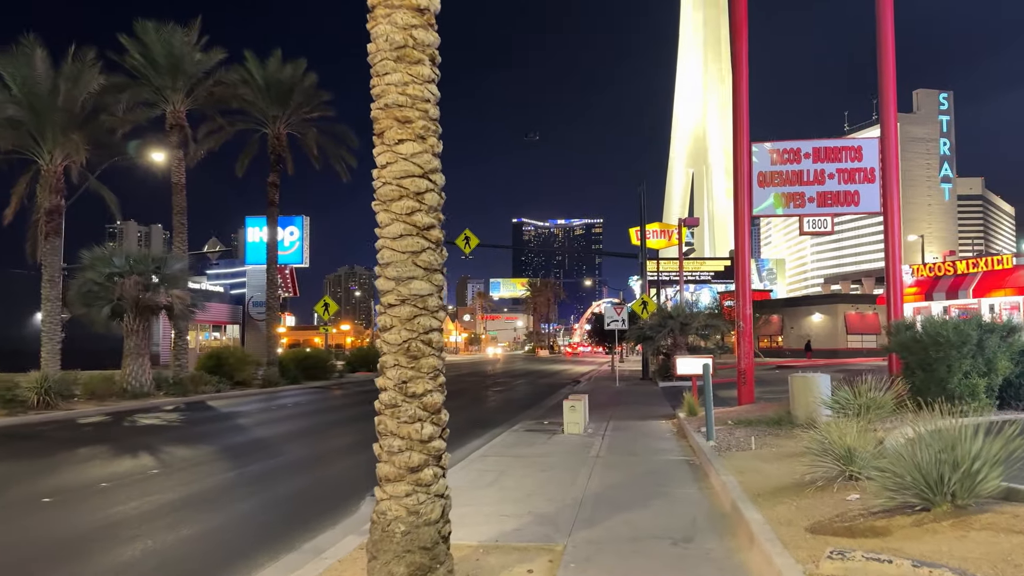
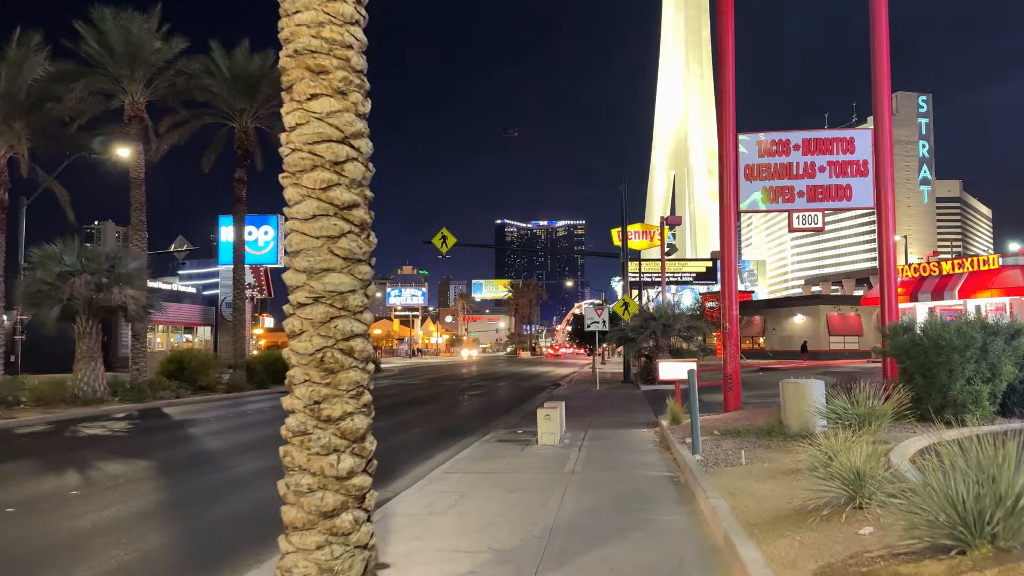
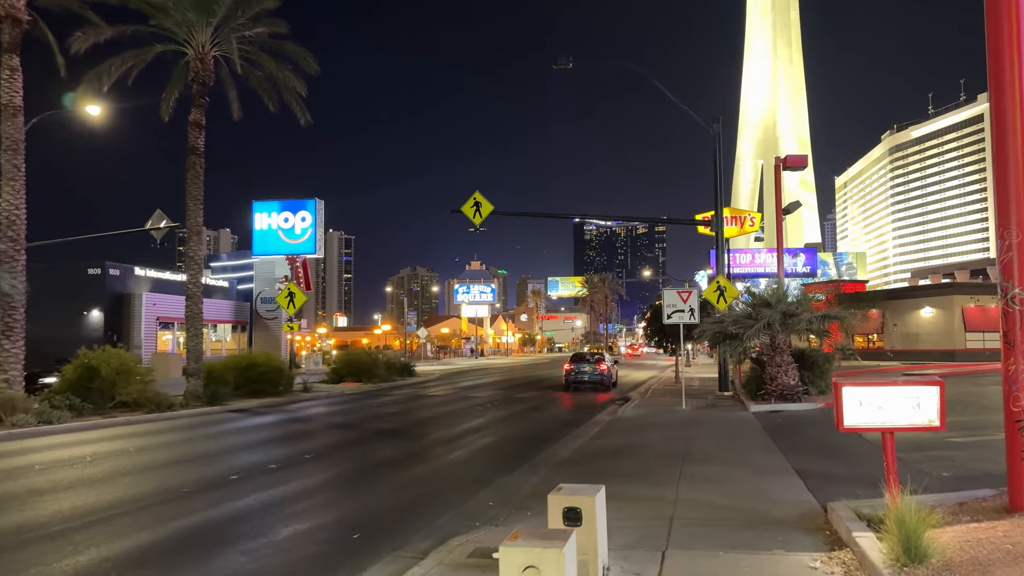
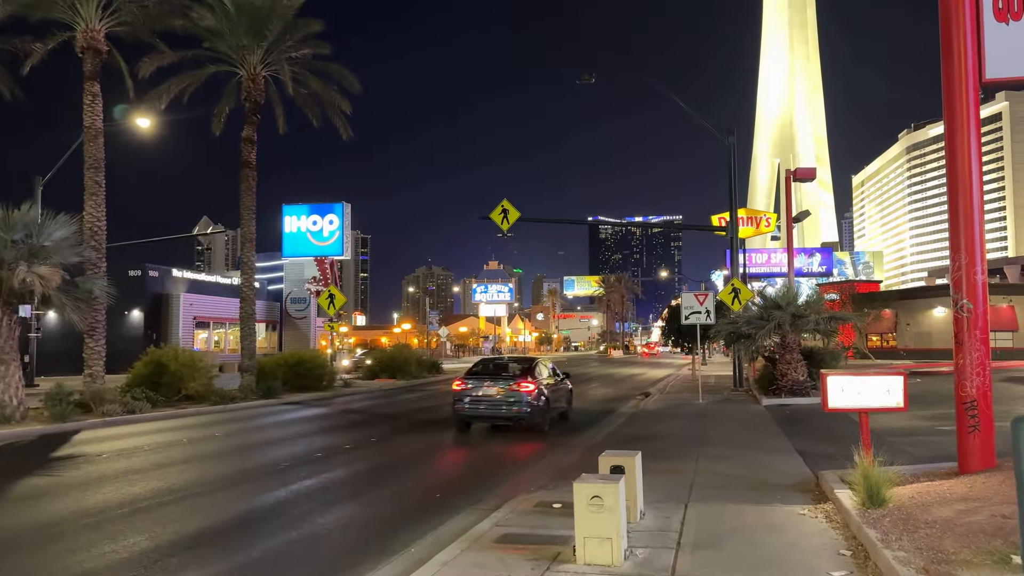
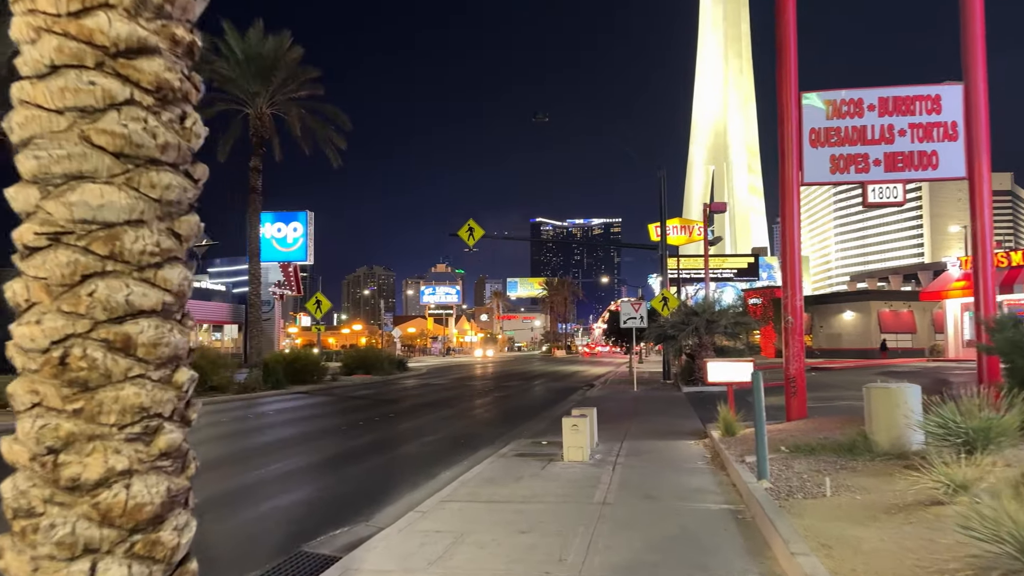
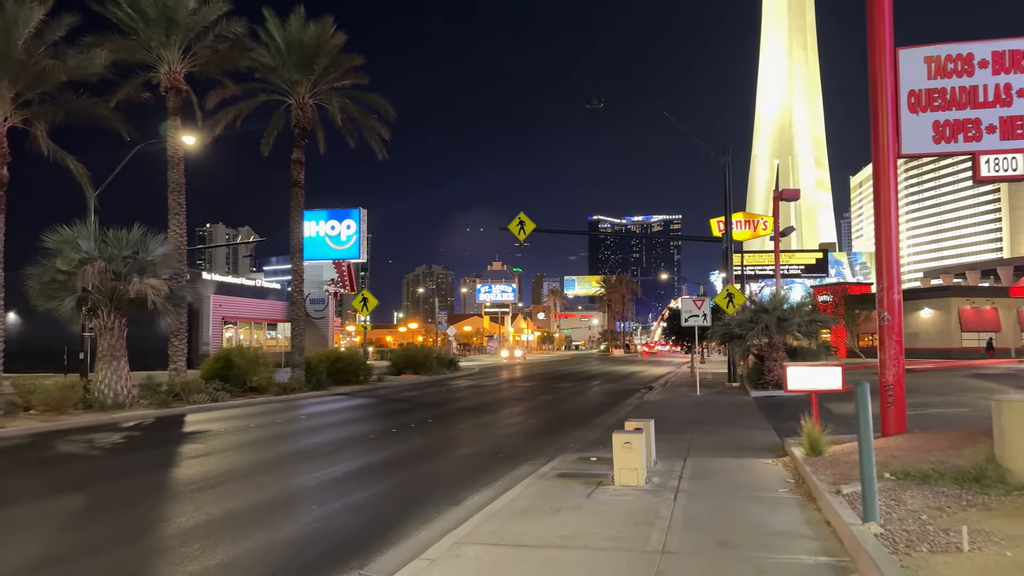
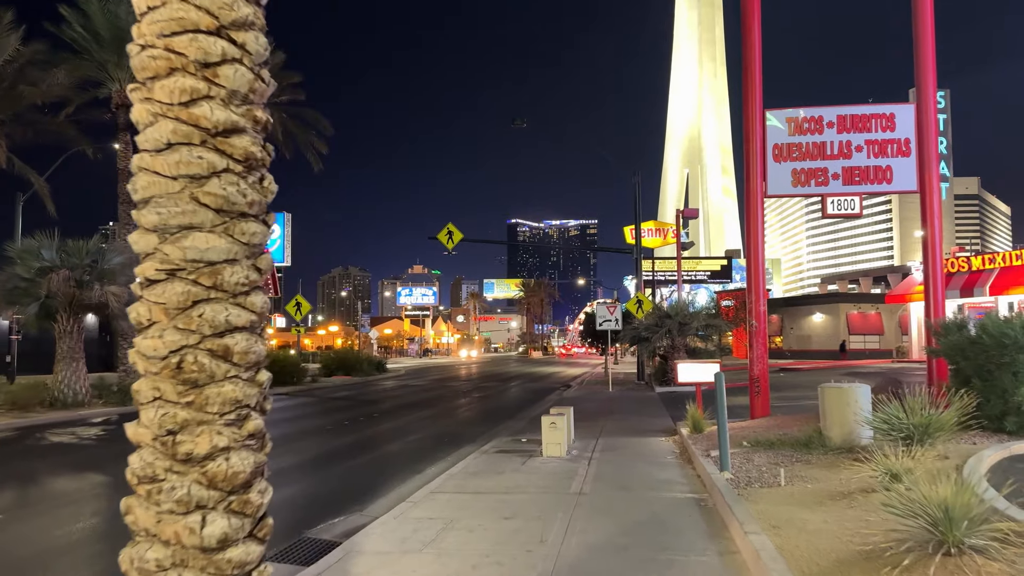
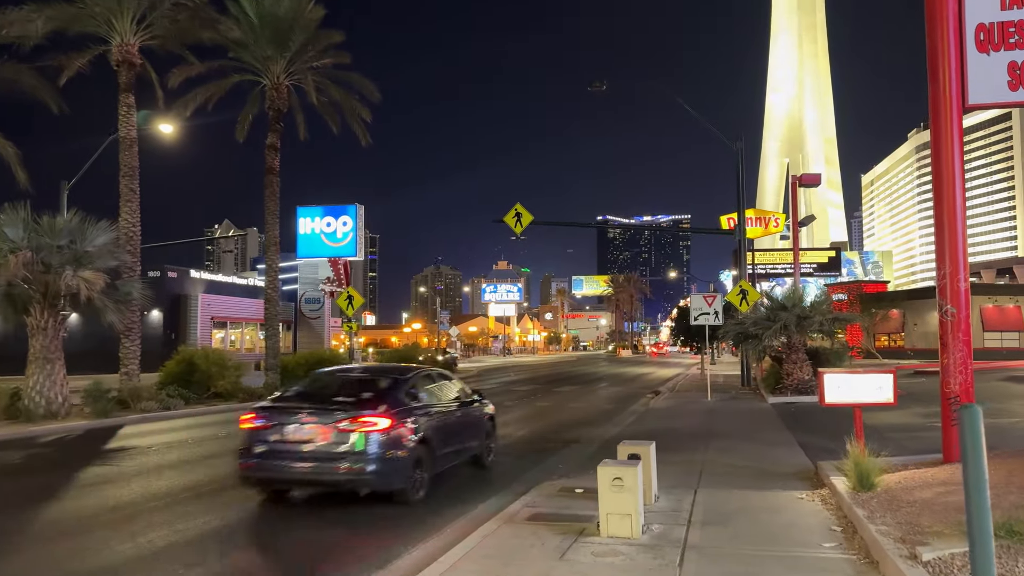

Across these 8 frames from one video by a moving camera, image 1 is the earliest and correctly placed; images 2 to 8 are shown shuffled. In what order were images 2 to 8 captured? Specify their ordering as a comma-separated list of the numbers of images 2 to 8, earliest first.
2, 7, 5, 6, 8, 4, 3
